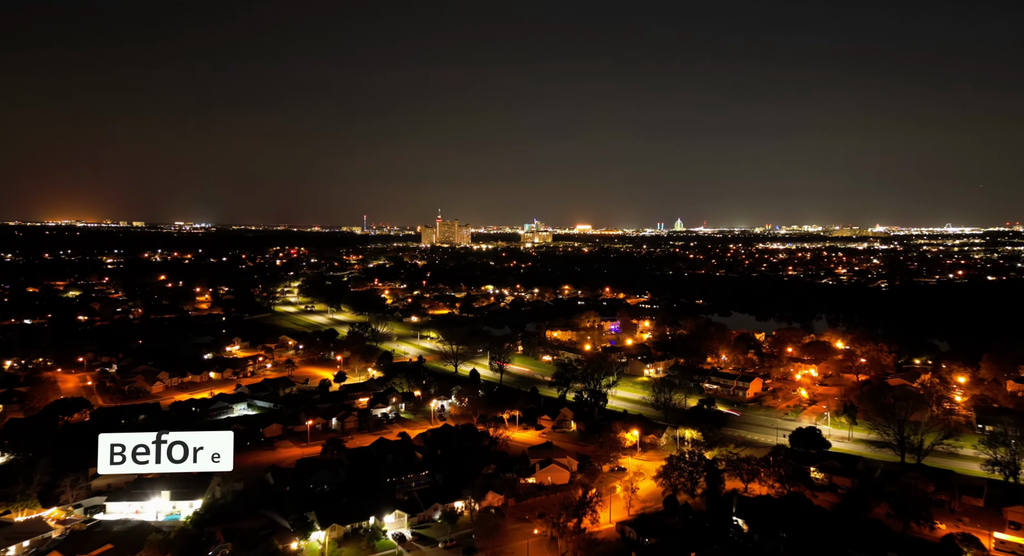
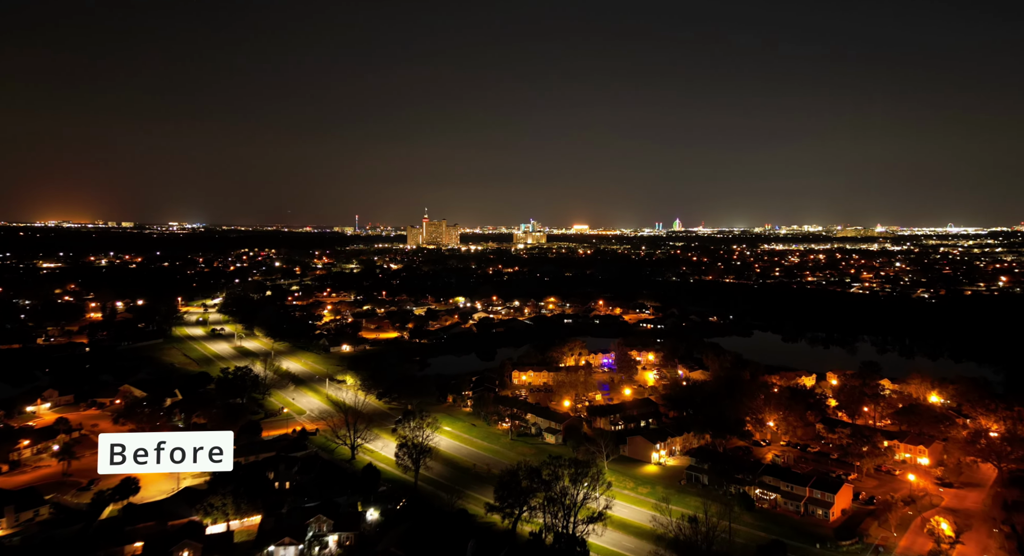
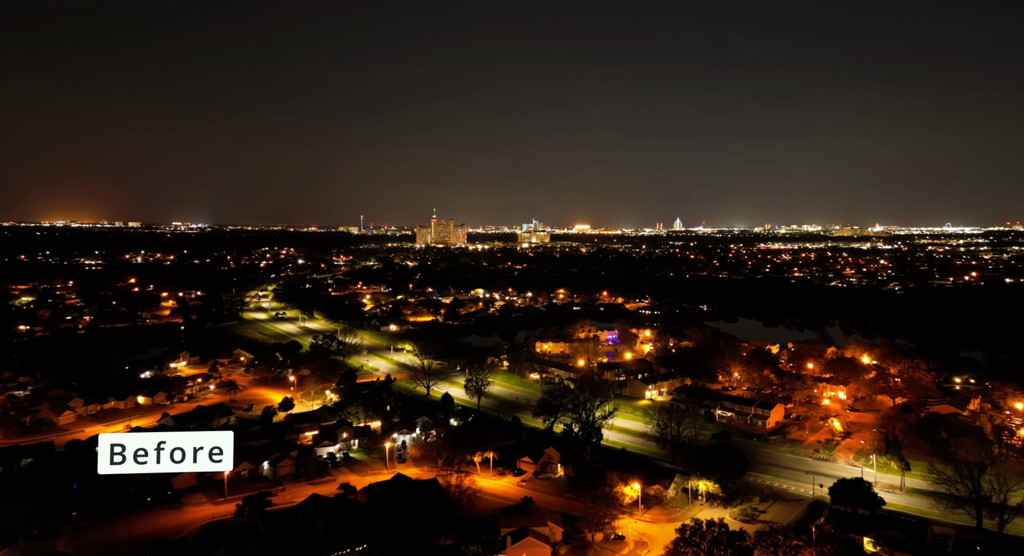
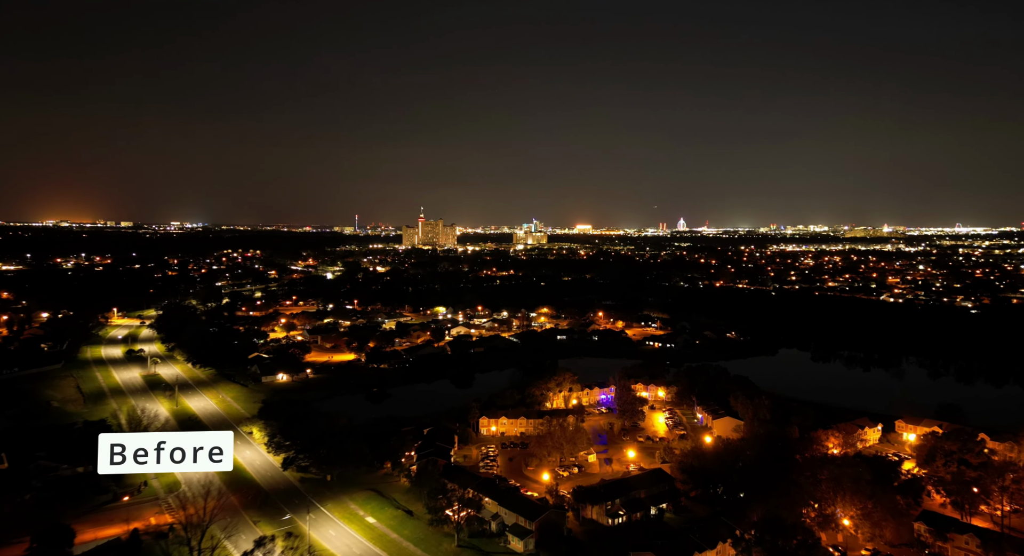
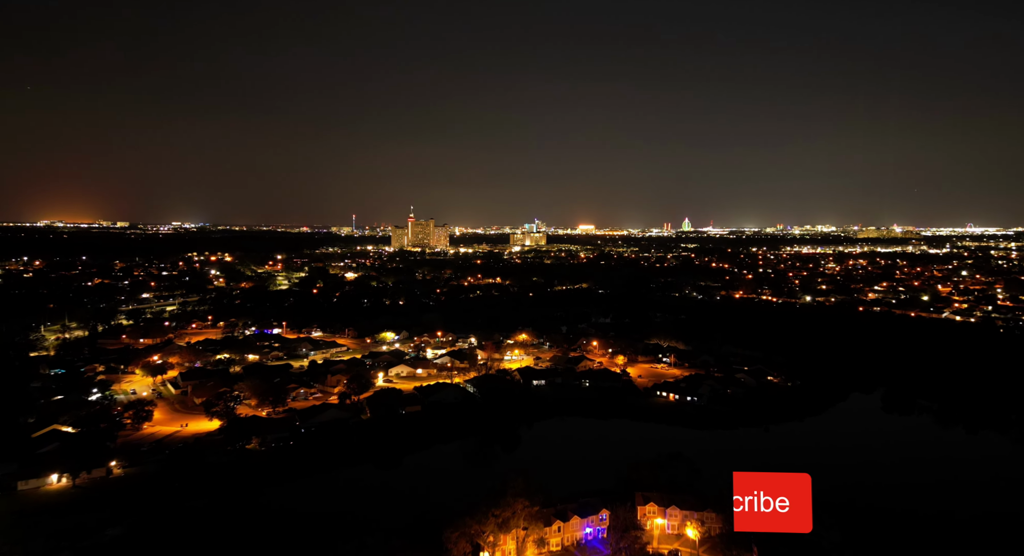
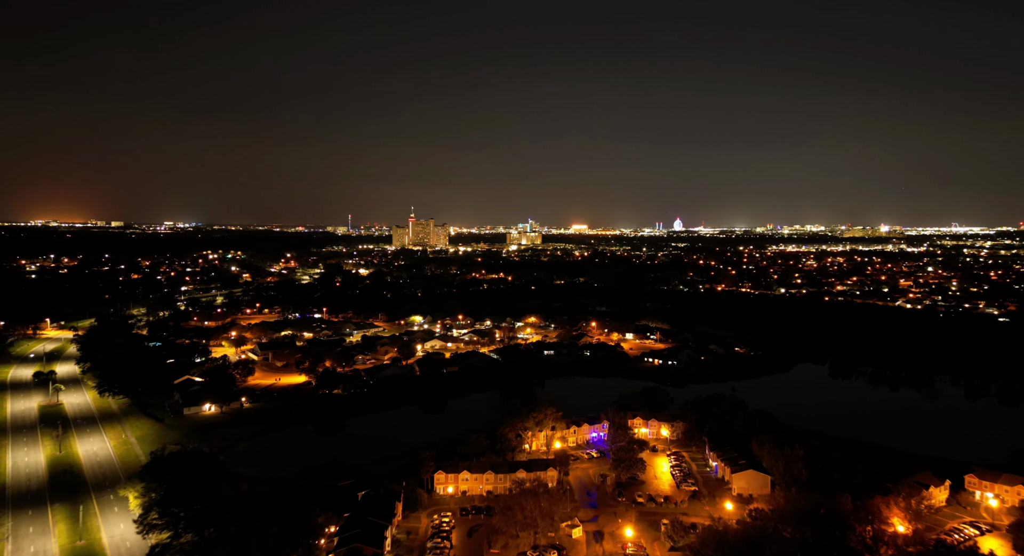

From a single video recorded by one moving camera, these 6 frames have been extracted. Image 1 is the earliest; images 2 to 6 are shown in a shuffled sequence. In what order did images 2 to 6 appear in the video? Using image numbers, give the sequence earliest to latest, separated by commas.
3, 2, 4, 6, 5
